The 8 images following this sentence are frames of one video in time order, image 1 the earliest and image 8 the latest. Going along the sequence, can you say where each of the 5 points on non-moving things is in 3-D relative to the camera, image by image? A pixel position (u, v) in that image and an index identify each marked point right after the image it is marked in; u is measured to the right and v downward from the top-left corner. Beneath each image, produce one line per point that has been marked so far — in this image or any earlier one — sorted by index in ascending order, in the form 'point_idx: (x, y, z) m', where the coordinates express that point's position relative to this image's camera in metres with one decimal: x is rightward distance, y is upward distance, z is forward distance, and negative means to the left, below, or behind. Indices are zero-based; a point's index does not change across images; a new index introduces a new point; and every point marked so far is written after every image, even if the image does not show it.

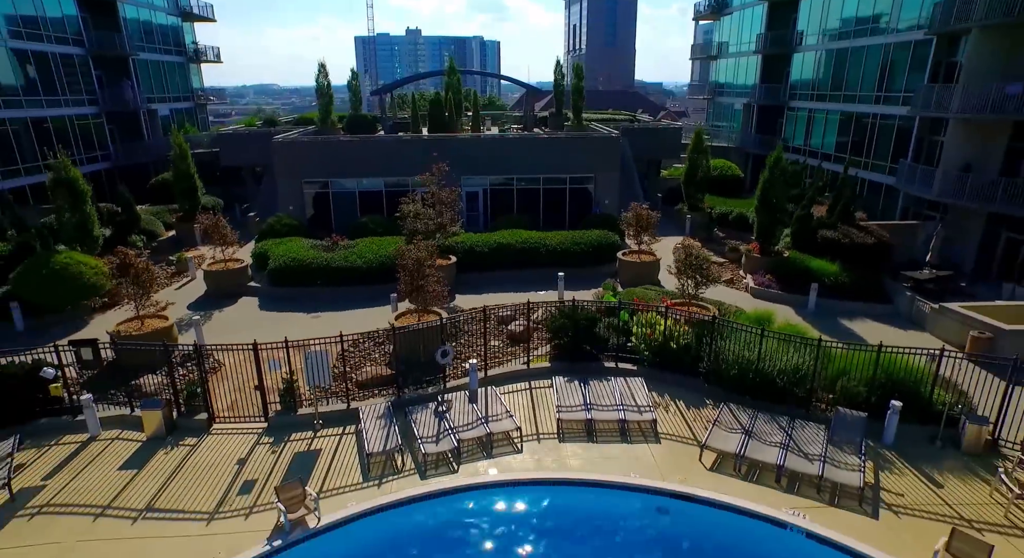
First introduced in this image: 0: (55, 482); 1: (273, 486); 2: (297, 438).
0: (-8.3, -3.6, +9.3) m
1: (-4.3, -3.7, +9.1) m
2: (-4.3, -3.1, +10.4) m
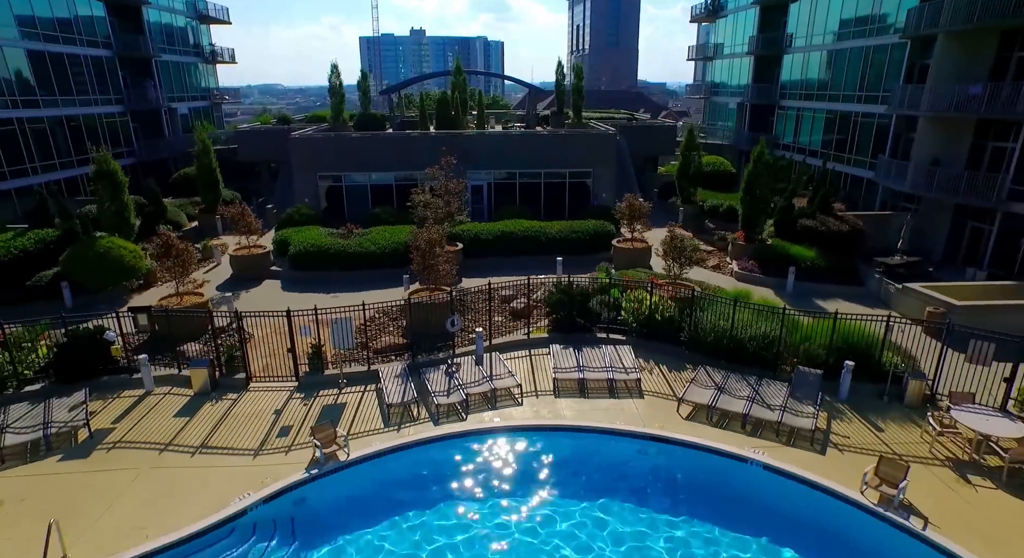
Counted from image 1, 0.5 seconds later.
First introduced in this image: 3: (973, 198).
0: (-8.3, -3.1, +10.9) m
1: (-4.2, -3.1, +10.6) m
2: (-4.3, -2.6, +11.9) m
3: (+15.5, +2.8, +17.3) m
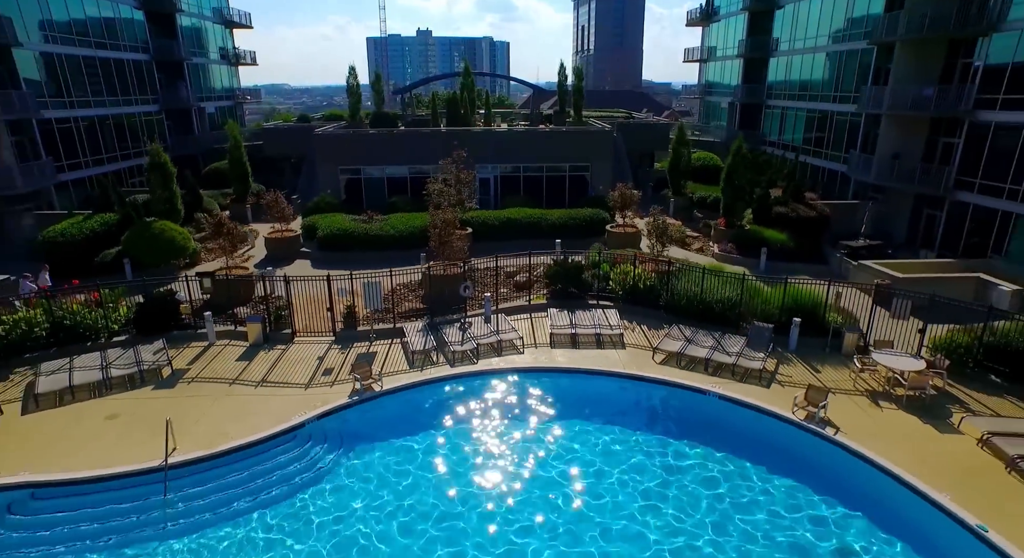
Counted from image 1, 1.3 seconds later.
0: (-8.2, -2.2, +13.3) m
1: (-4.2, -2.3, +13.0) m
2: (-4.2, -1.7, +14.3) m
3: (+15.7, +3.5, +19.5) m
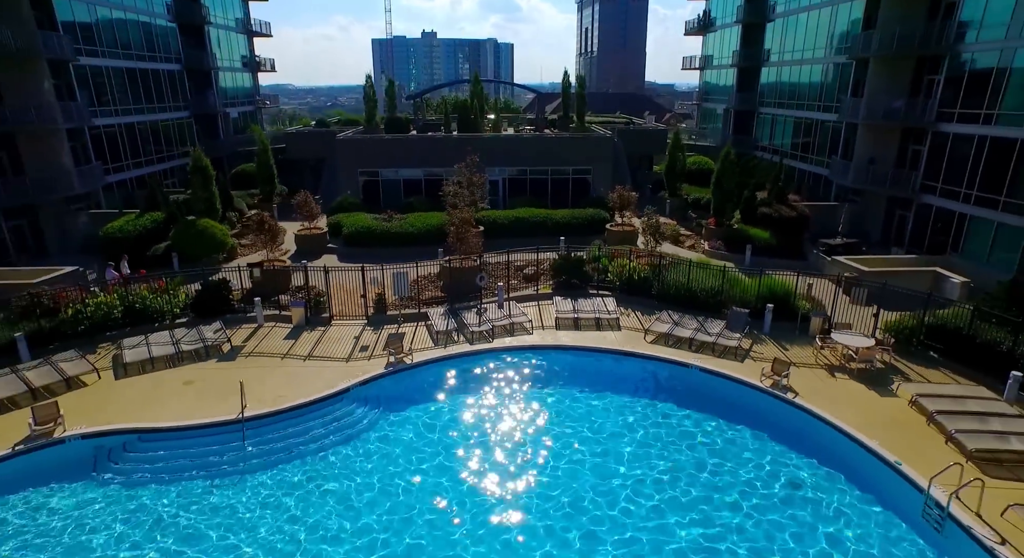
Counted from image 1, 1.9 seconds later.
0: (-7.9, -1.9, +15.5) m
1: (-3.8, -2.0, +15.2) m
2: (-3.9, -1.4, +16.4) m
3: (+16.0, +3.7, +21.5) m
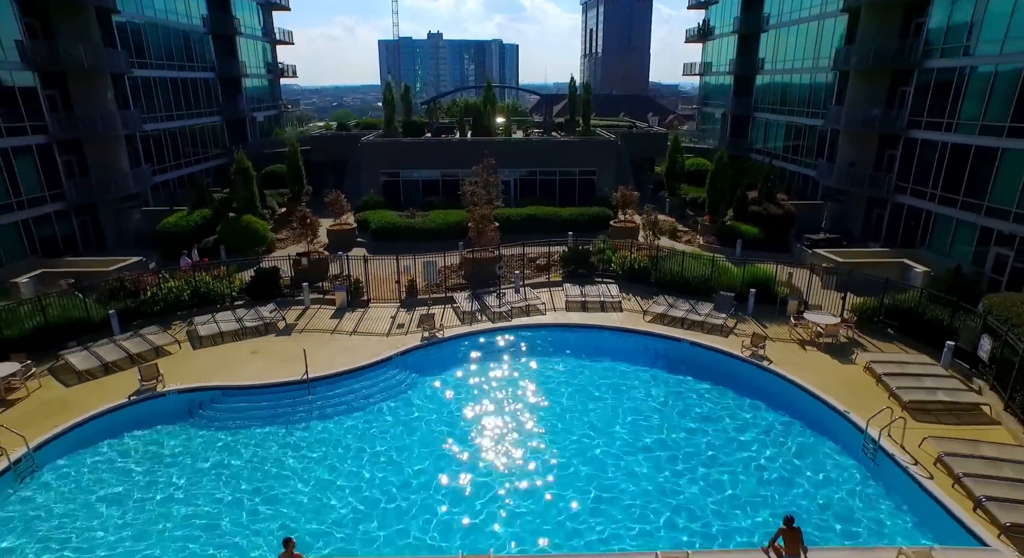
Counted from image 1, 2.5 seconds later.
0: (-7.3, -1.5, +17.9) m
1: (-3.3, -1.5, +17.6) m
2: (-3.3, -1.0, +18.8) m
3: (+16.6, +4.1, +23.8) m
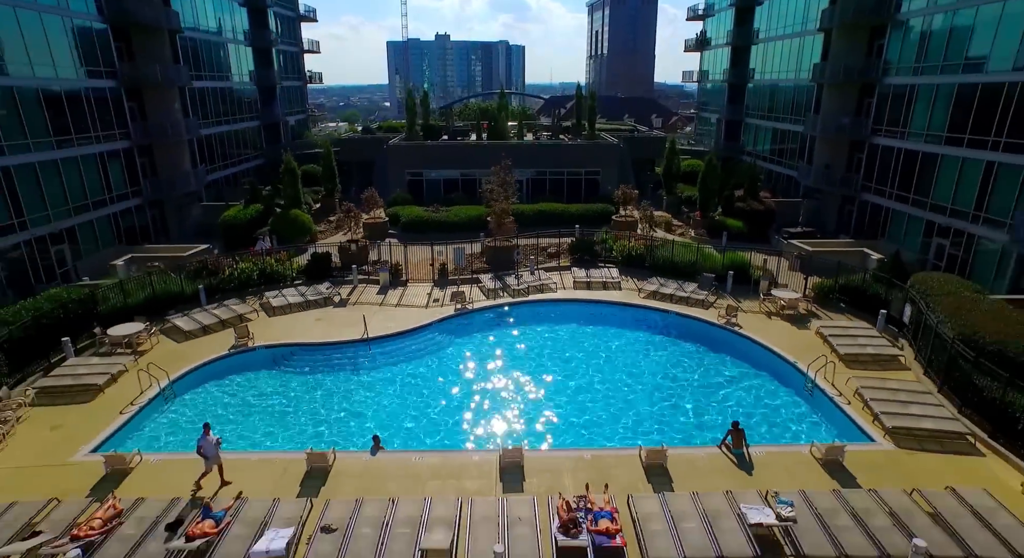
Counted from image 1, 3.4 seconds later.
0: (-6.6, -0.8, +21.4) m
1: (-2.6, -0.8, +21.1) m
2: (-2.7, -0.3, +22.3) m
3: (+17.4, +4.8, +27.1) m
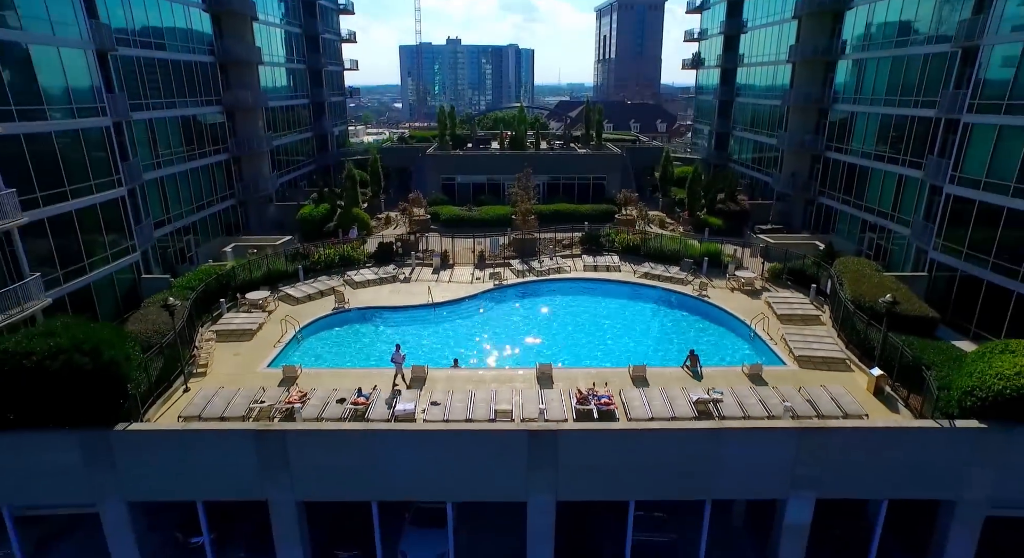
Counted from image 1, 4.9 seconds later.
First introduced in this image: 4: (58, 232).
0: (-5.4, +0.1, +27.7) m
1: (-1.4, 0.0, +27.3) m
2: (-1.4, +0.5, +28.5) m
3: (+18.7, +5.5, +33.0) m
4: (-15.7, +1.6, +17.9) m
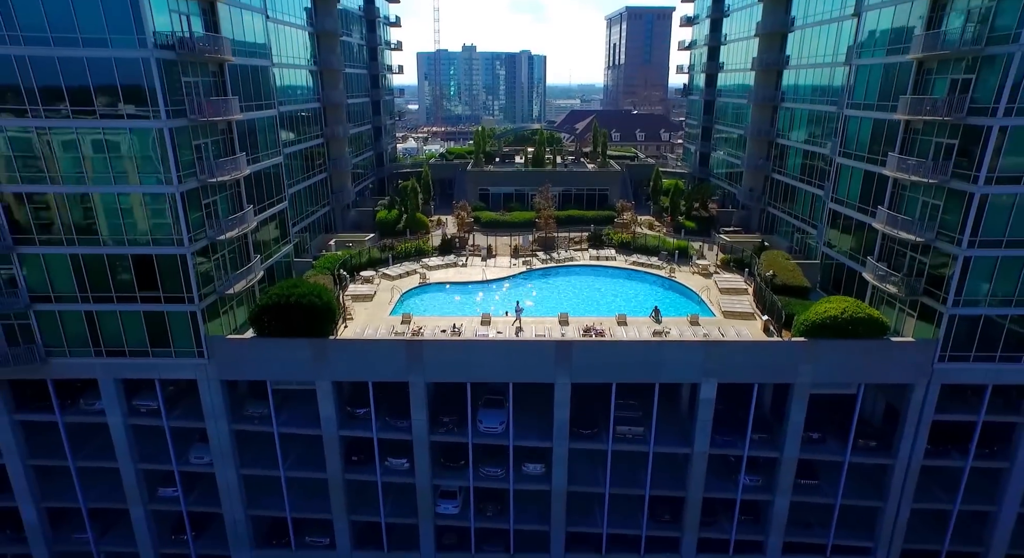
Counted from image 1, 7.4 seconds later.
0: (-3.5, +1.2, +38.4) m
1: (+0.5, +1.0, +38.0) m
2: (+0.5, +1.5, +39.2) m
3: (+20.8, +6.4, +43.4) m
4: (-13.9, +2.7, +28.9) m
